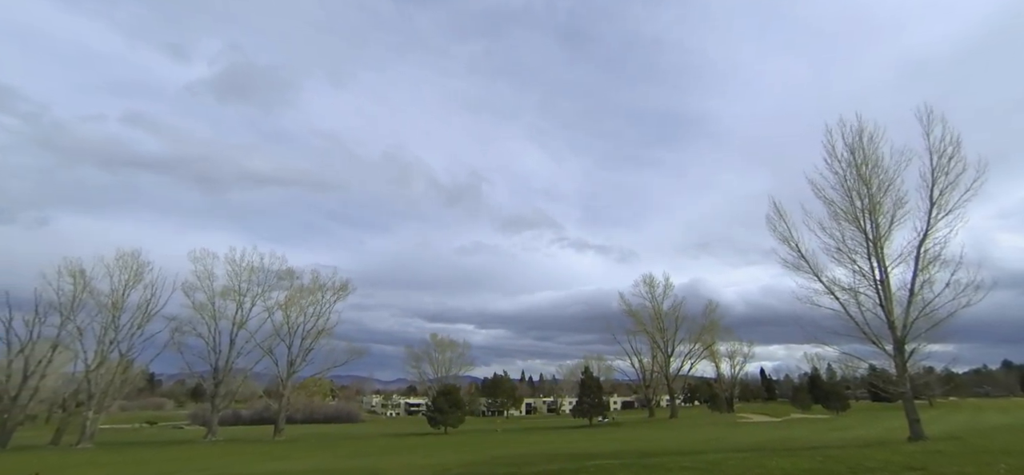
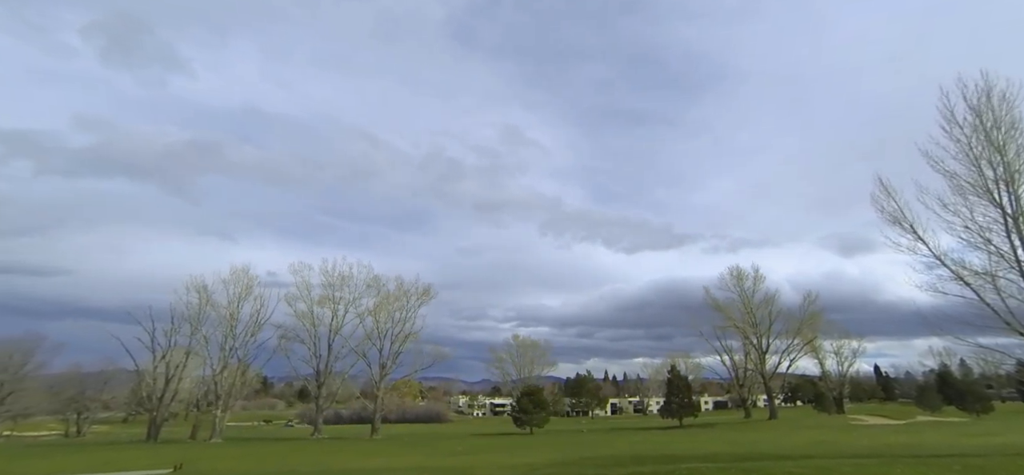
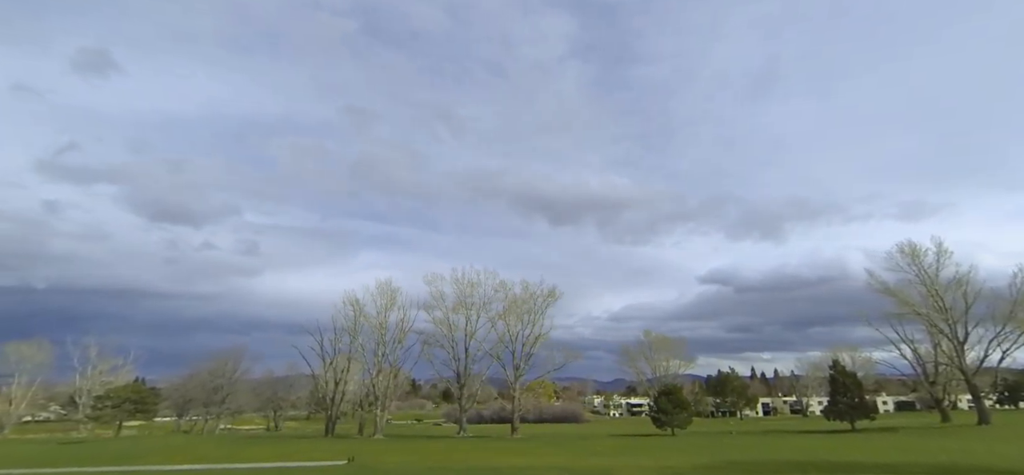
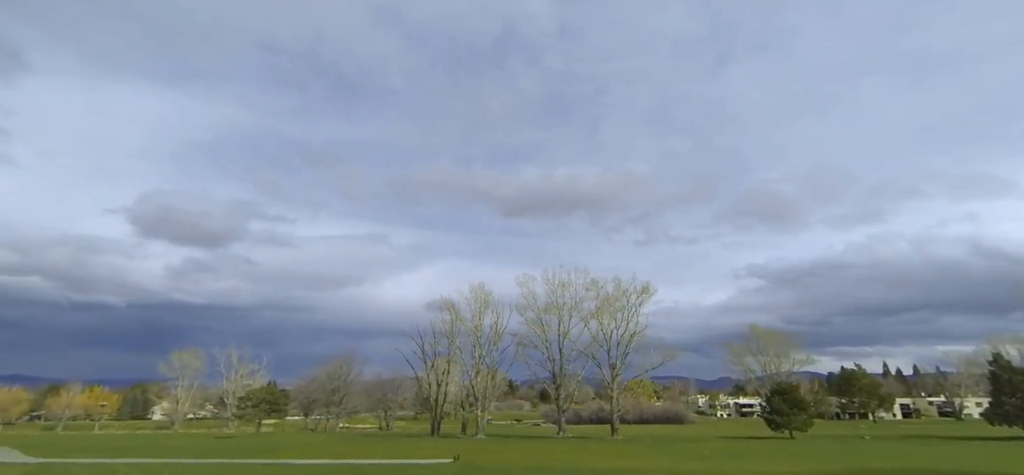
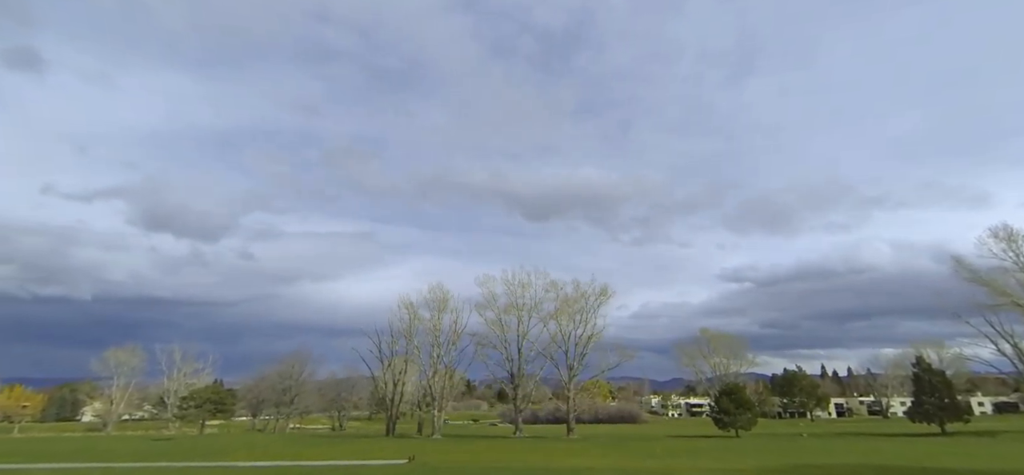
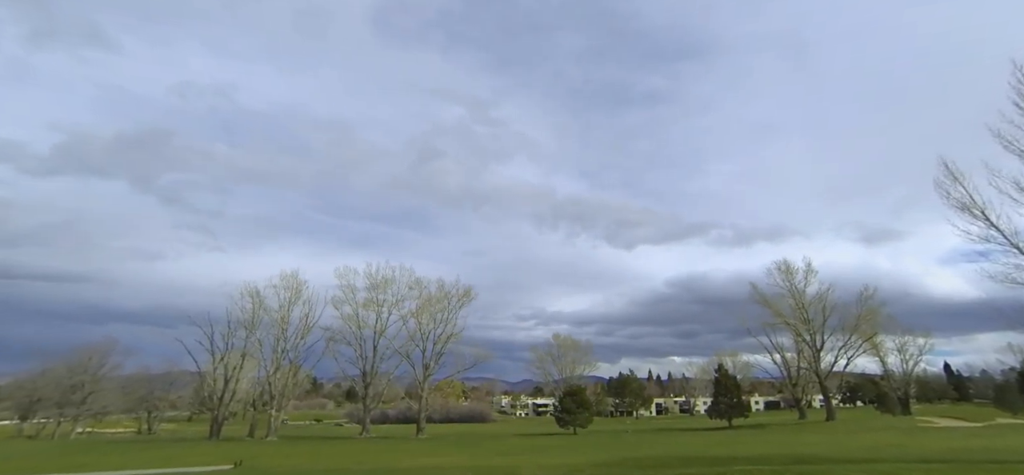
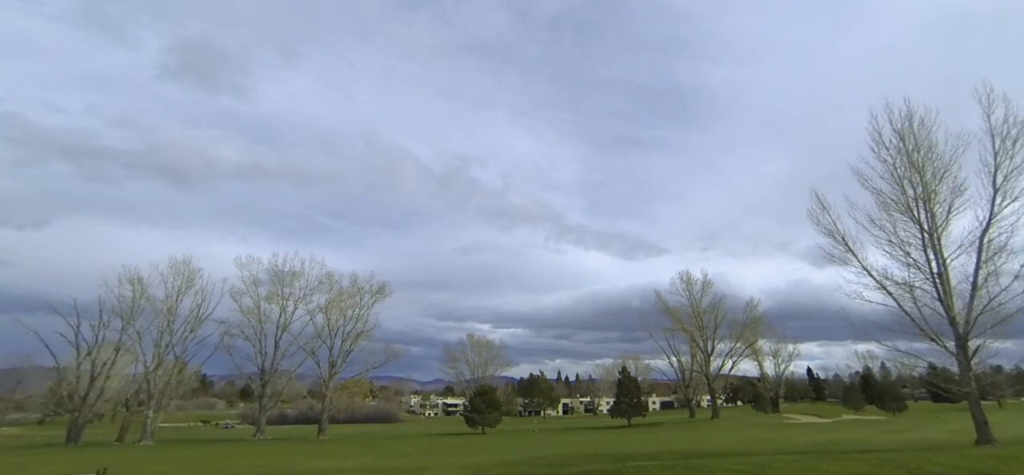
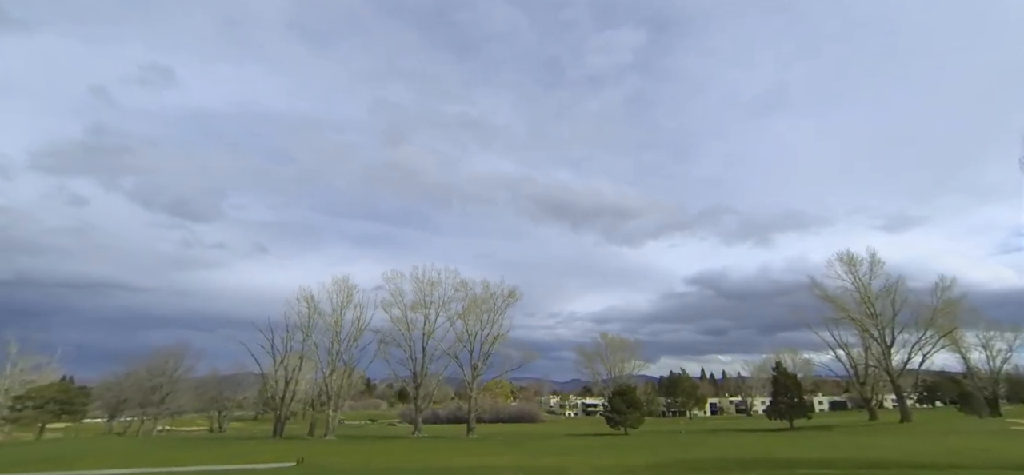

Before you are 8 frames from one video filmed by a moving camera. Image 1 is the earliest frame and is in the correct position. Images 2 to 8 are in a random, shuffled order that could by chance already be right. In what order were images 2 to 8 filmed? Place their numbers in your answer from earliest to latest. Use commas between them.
7, 2, 6, 8, 3, 5, 4
